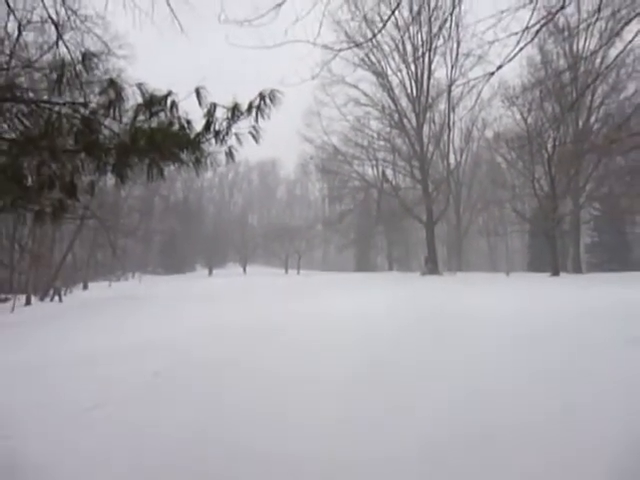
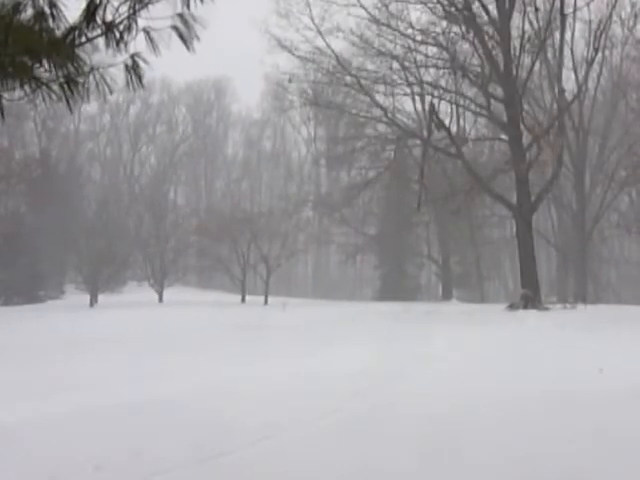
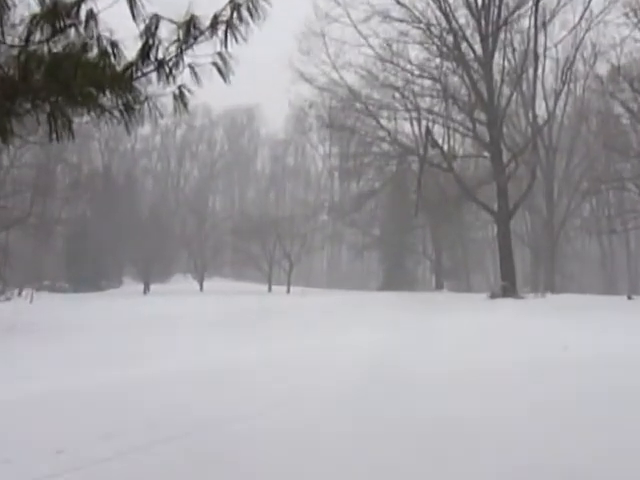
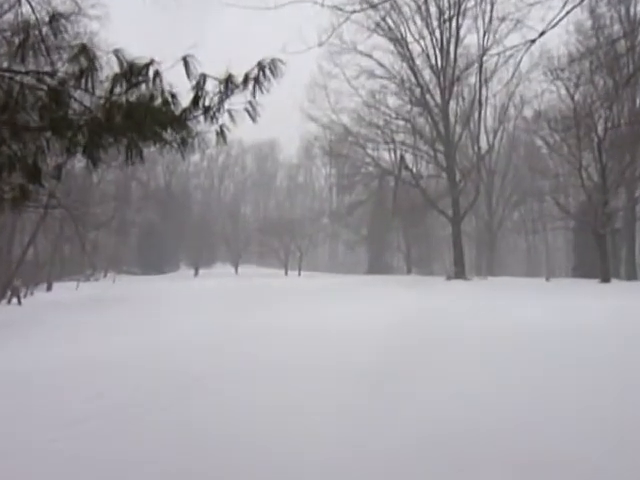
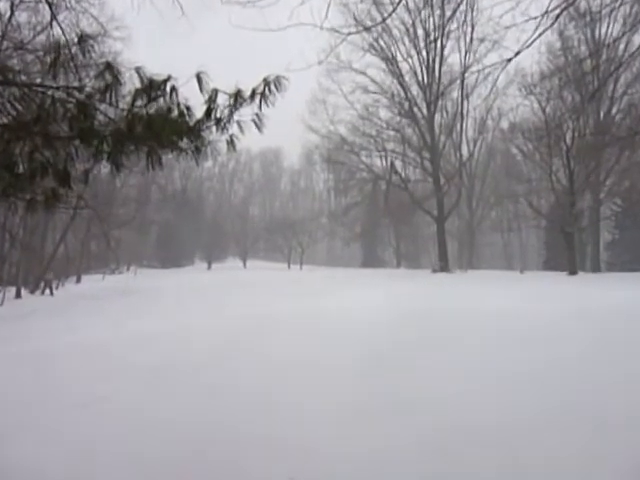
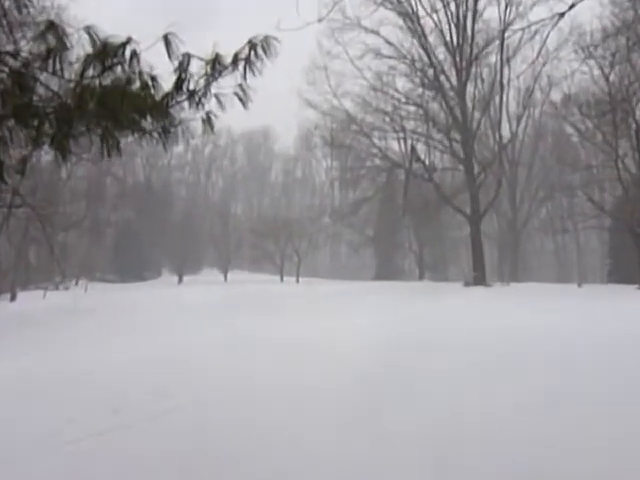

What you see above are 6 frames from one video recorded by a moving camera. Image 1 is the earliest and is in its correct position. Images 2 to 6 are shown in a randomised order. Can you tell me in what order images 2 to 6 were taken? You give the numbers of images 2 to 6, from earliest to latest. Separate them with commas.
5, 4, 6, 3, 2
